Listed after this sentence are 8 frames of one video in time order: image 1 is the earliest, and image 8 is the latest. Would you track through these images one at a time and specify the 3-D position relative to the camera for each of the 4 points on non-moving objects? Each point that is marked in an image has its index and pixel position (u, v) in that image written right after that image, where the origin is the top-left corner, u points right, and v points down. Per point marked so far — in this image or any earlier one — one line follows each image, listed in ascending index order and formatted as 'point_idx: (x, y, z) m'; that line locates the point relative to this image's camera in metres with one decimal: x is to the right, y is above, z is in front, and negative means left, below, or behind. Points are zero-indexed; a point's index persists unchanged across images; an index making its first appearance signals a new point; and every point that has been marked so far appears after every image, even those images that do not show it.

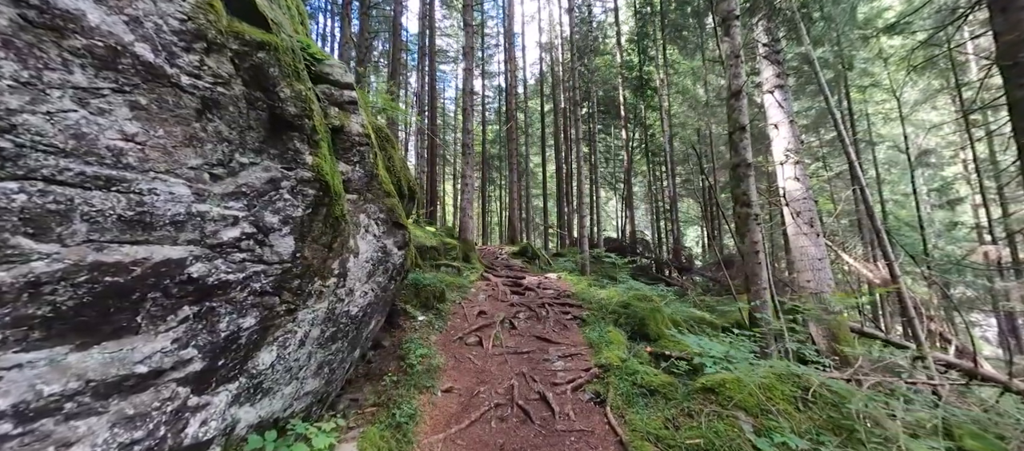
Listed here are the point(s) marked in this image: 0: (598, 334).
0: (+2.0, -2.4, +7.0) m
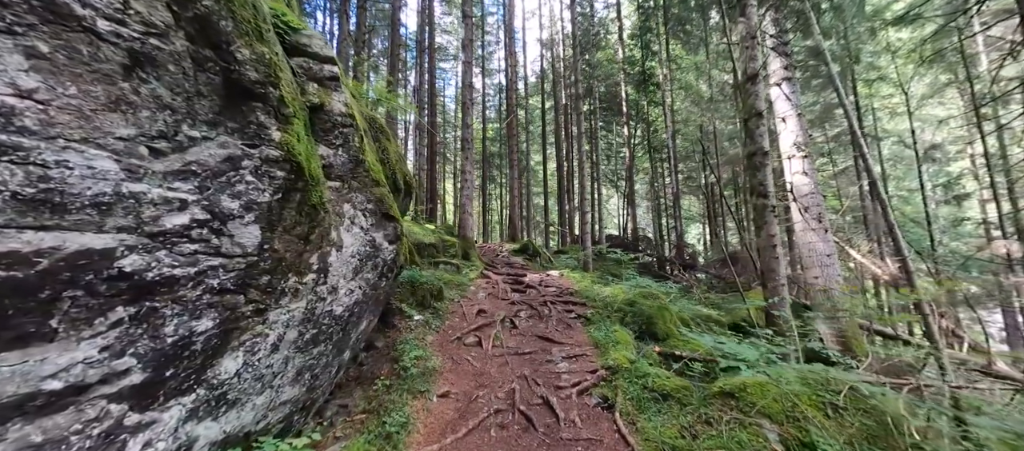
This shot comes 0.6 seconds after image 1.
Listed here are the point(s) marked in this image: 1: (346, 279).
0: (+2.0, -2.3, +6.6) m
1: (-1.9, -0.6, +3.5) m
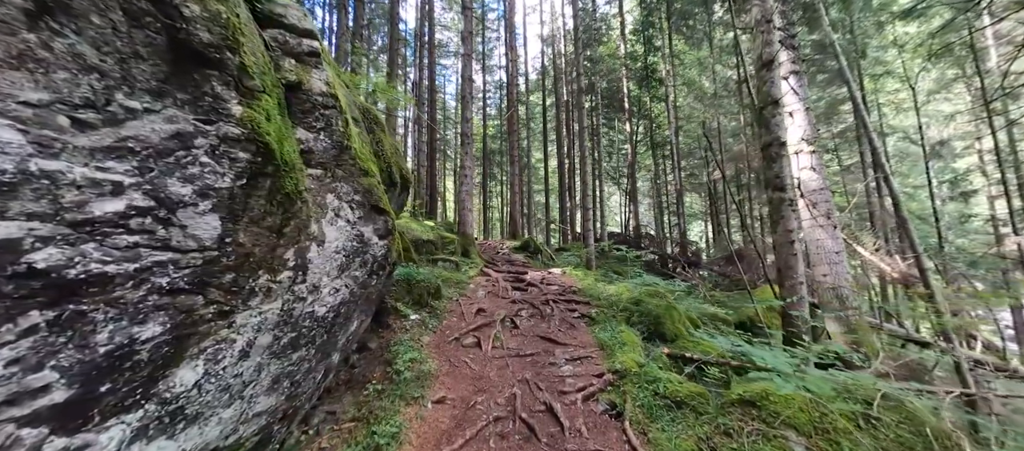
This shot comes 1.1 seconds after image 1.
0: (+2.0, -2.2, +6.3) m
1: (-1.9, -0.5, +3.2) m
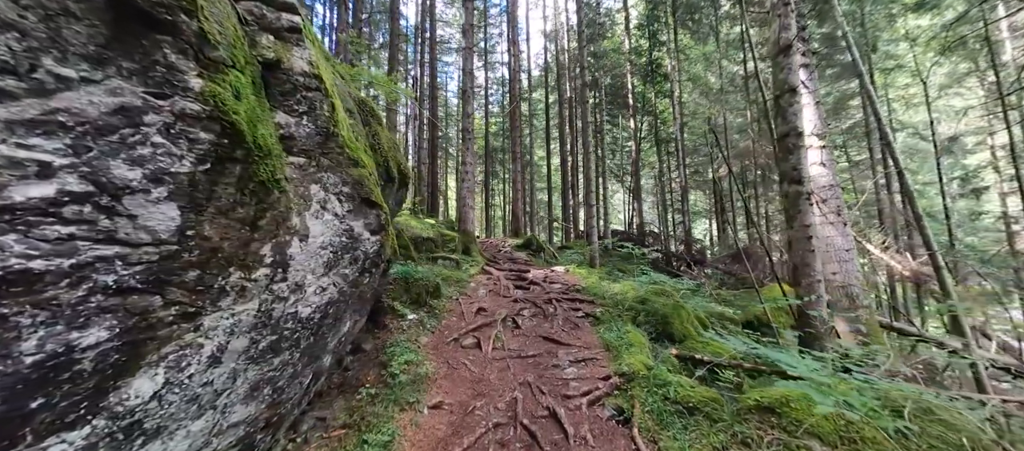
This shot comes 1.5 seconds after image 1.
0: (+2.0, -2.1, +6.0) m
1: (-1.9, -0.5, +2.9) m
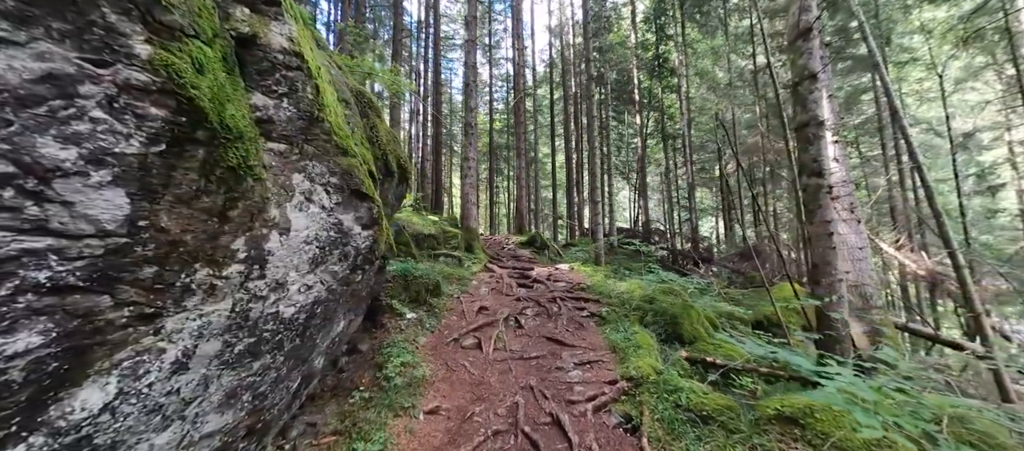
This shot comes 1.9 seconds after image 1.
0: (+2.1, -2.0, +5.8) m
1: (-1.9, -0.4, +2.7) m
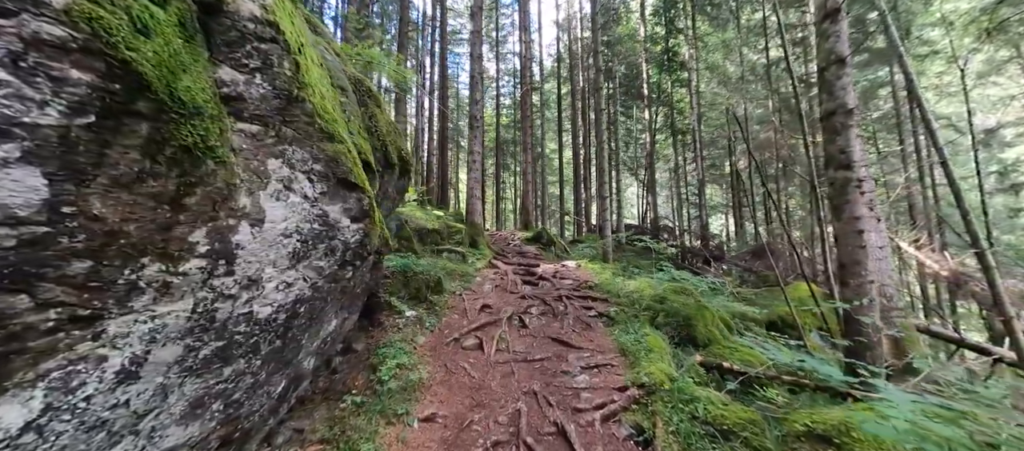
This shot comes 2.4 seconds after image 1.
0: (+2.1, -2.0, +5.4) m
1: (-1.9, -0.3, +2.4) m
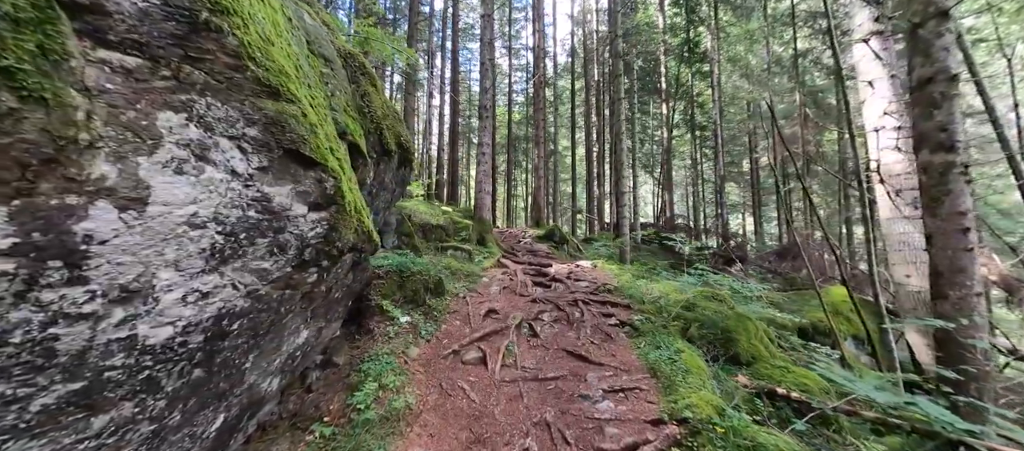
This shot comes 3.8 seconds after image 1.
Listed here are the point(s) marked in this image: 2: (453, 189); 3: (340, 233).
0: (+2.2, -1.9, +4.6) m
1: (-1.8, -0.2, +1.7) m
2: (-3.9, +2.4, +19.5) m
3: (-1.6, -0.1, +2.8) m
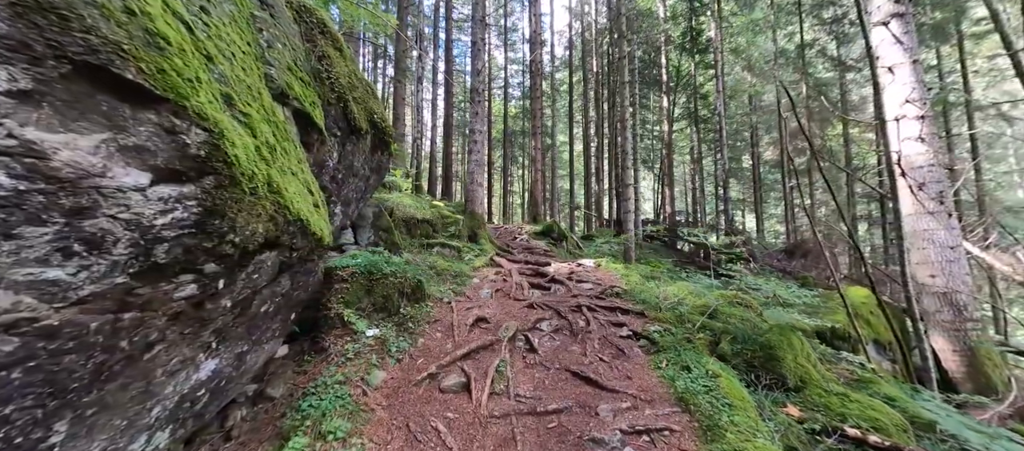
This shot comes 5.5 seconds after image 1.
0: (+2.1, -1.8, +3.7) m
1: (-1.9, -0.2, +0.7) m
2: (-4.1, +2.7, +18.5) m
3: (-1.6, 0.0, +1.8) m
